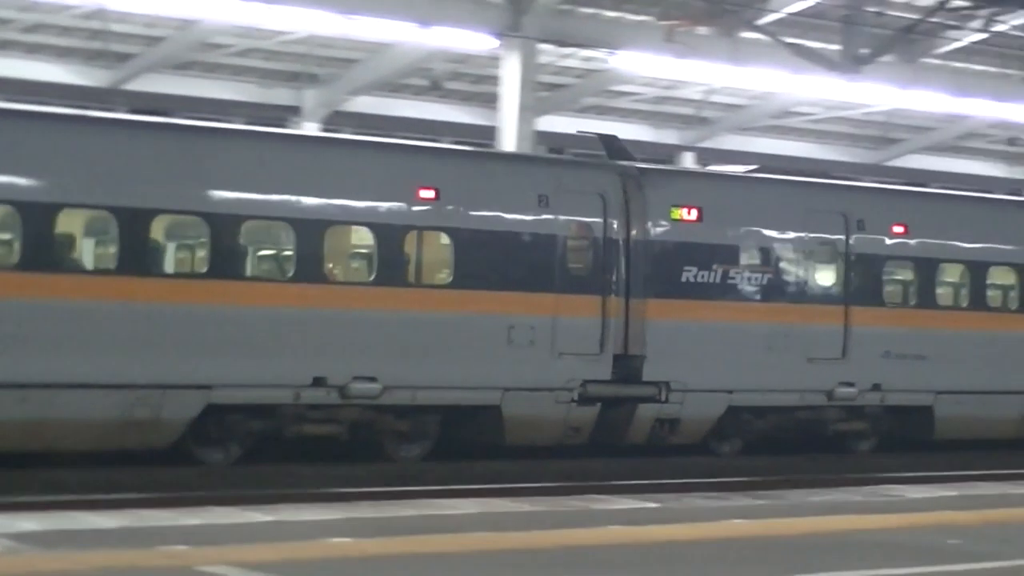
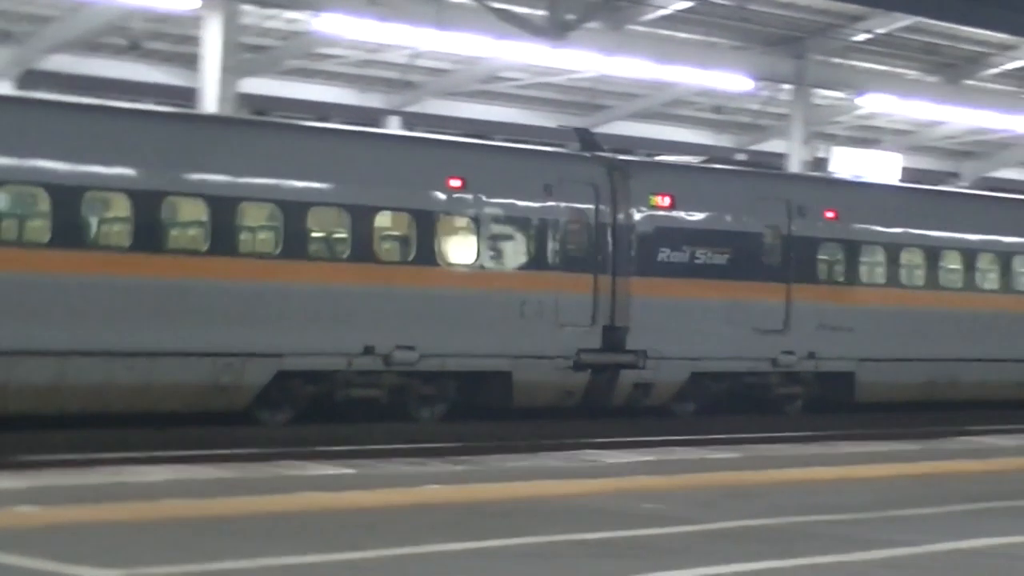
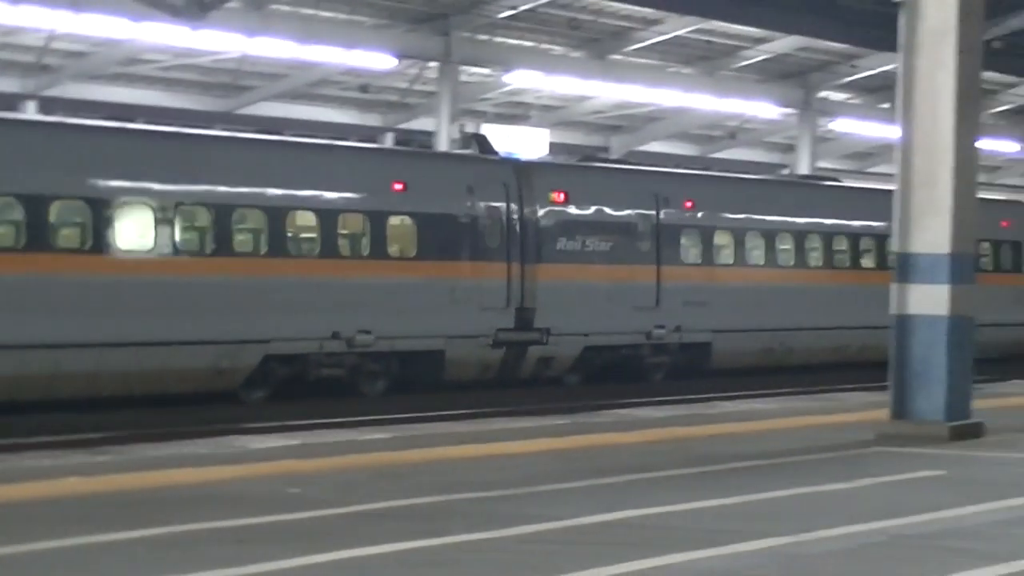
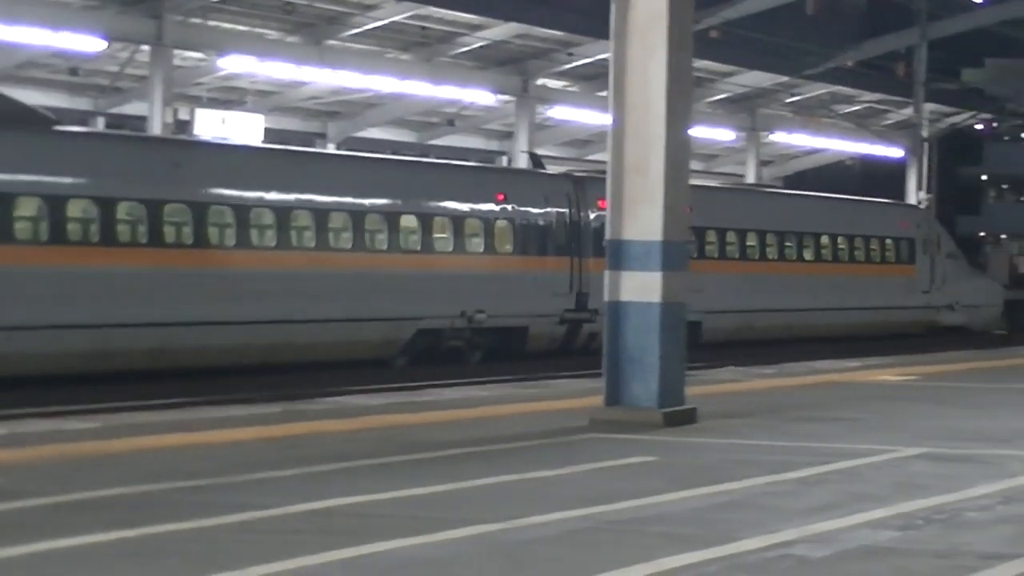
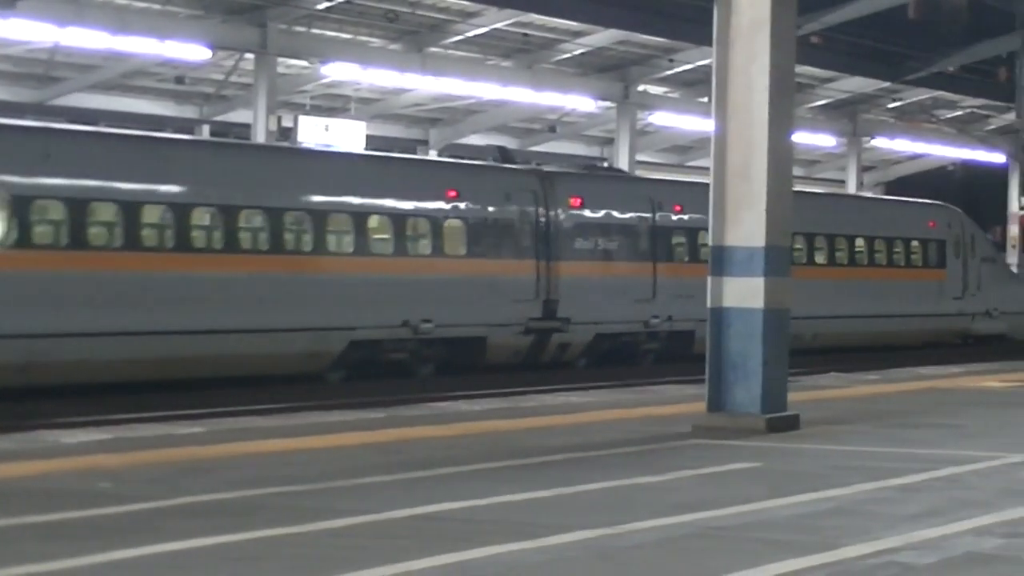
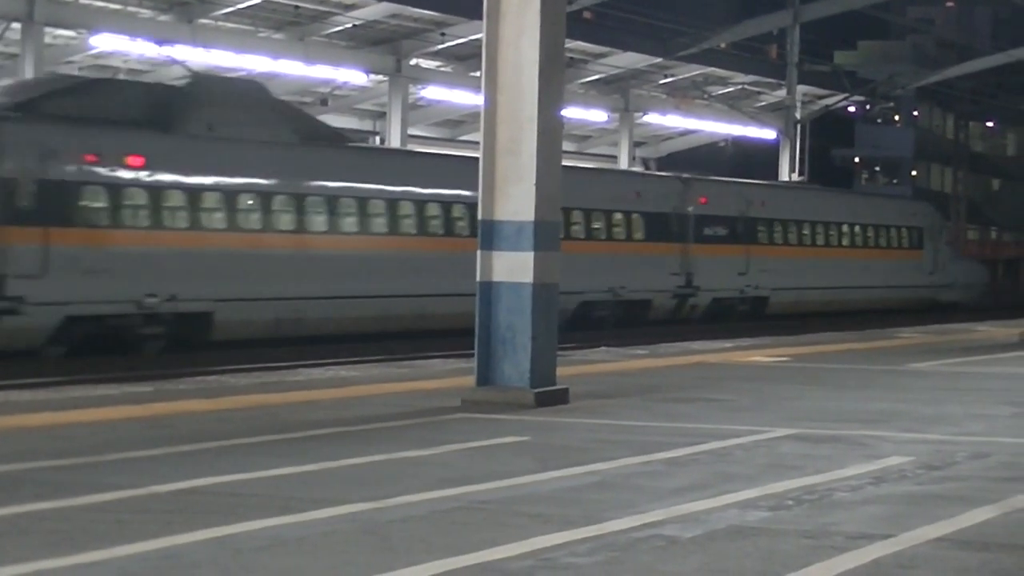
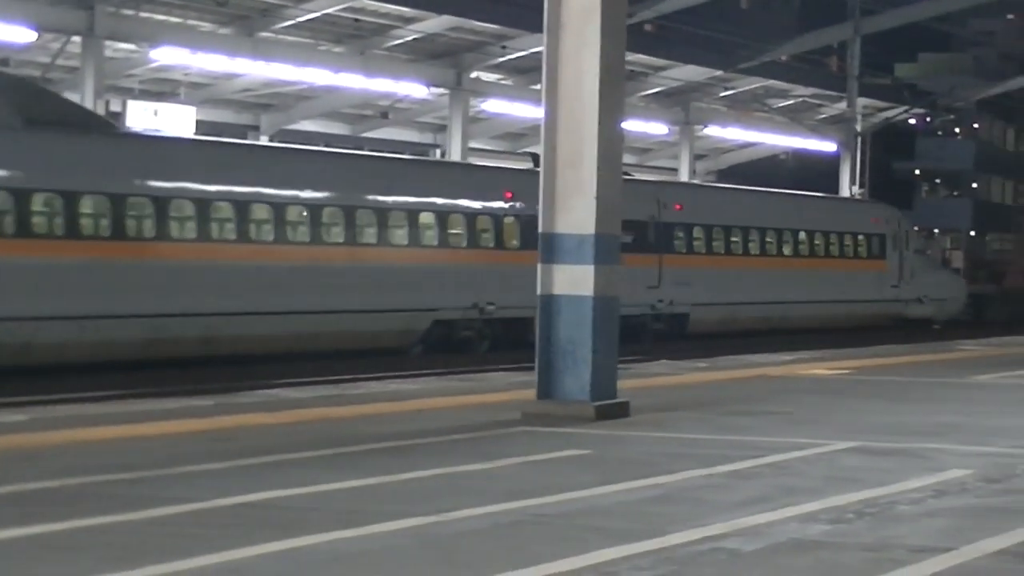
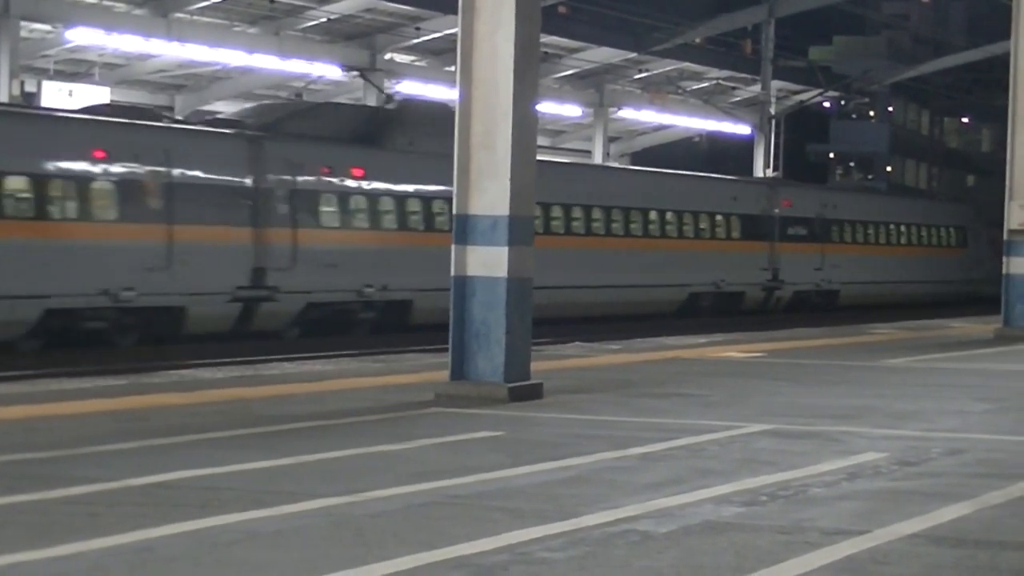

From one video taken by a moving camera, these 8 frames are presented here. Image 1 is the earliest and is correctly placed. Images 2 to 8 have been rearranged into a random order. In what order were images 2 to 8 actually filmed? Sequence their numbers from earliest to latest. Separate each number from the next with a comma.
2, 3, 5, 4, 7, 6, 8
